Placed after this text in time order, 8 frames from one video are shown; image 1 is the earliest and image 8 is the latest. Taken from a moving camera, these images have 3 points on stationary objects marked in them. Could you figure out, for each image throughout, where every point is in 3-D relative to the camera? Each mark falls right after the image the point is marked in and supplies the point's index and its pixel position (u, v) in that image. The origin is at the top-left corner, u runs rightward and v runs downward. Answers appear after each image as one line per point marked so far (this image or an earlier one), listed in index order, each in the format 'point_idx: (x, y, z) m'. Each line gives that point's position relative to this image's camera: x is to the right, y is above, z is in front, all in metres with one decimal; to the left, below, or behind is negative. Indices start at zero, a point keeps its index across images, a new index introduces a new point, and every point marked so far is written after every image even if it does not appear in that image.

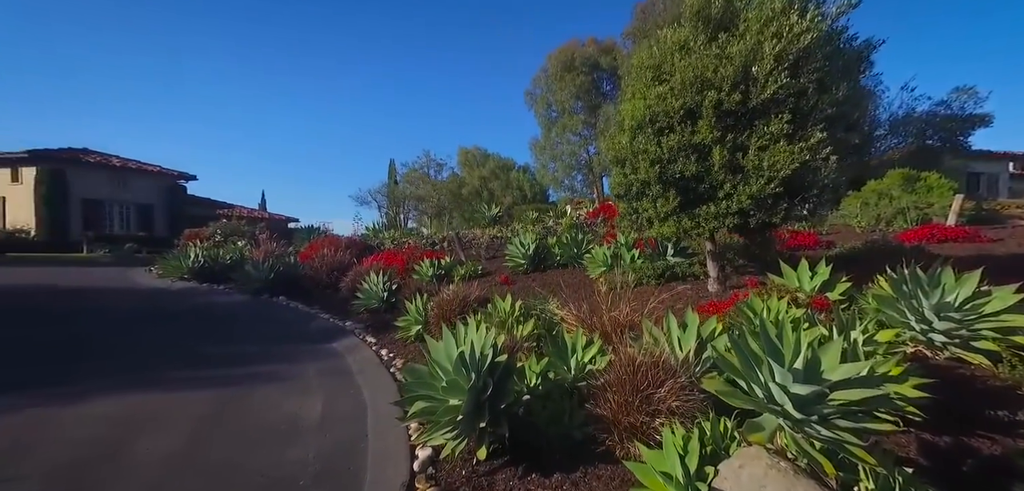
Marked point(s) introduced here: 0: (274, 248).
0: (-5.8, -0.3, +12.2) m
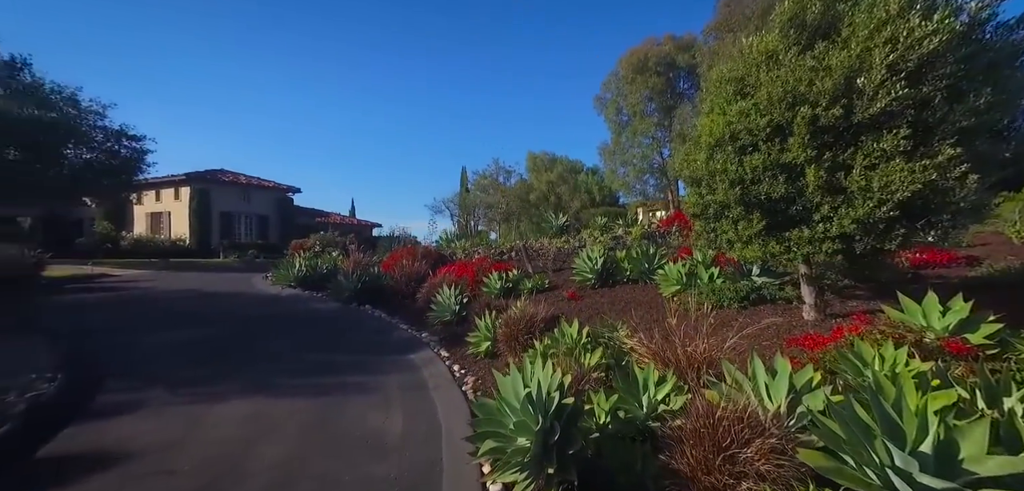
0: (-3.8, -0.4, +12.7) m
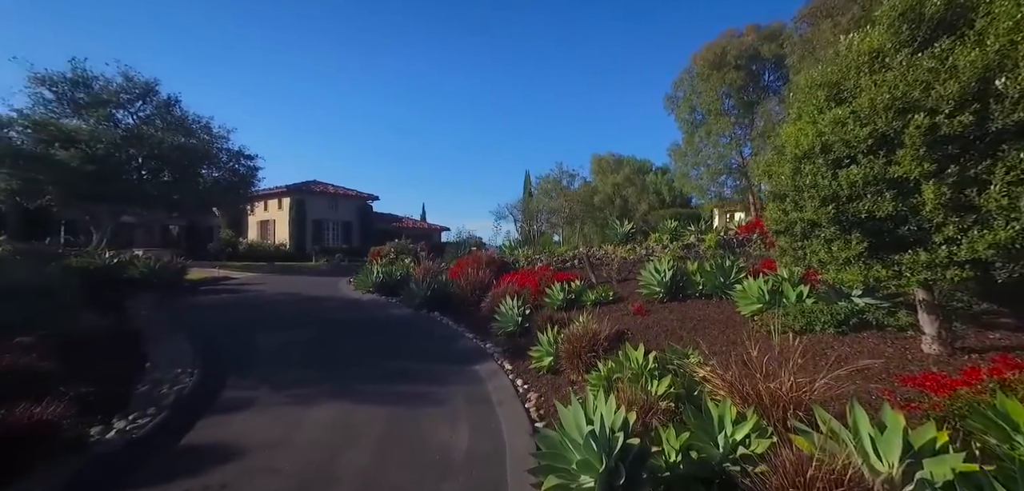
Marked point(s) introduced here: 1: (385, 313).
0: (-2.0, -0.5, +12.7) m
1: (-2.8, -1.4, +11.4) m
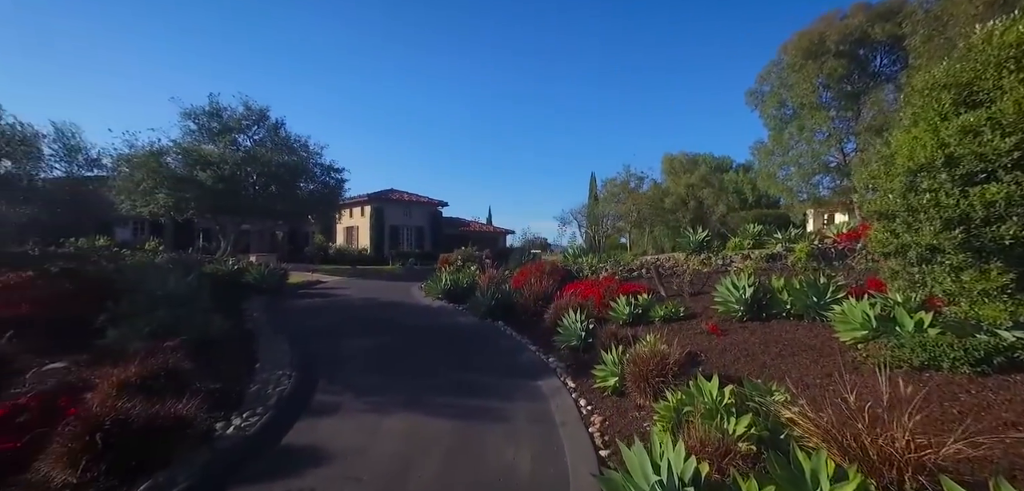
0: (-0.4, -0.7, +12.5) m
1: (-1.4, -1.5, +11.2) m
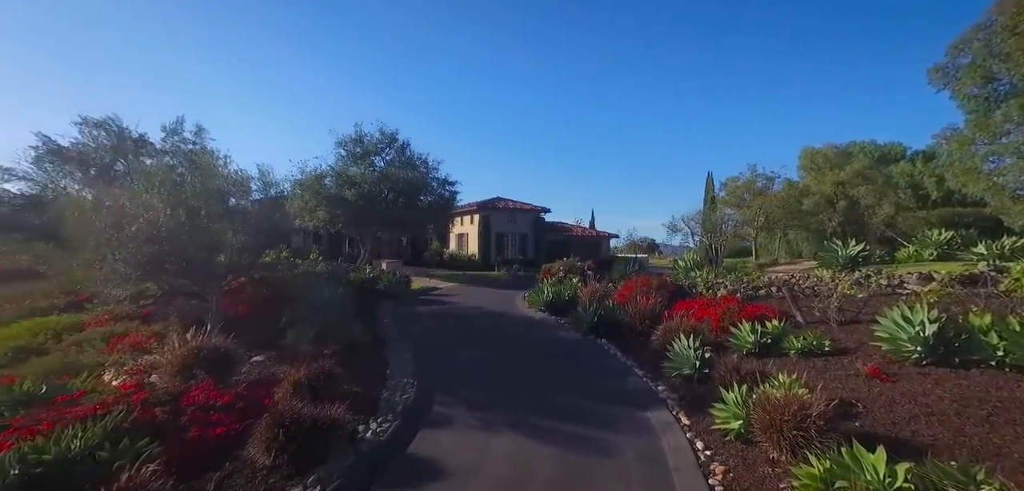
0: (+2.0, -0.9, +11.7) m
1: (+0.8, -1.8, +10.6) m
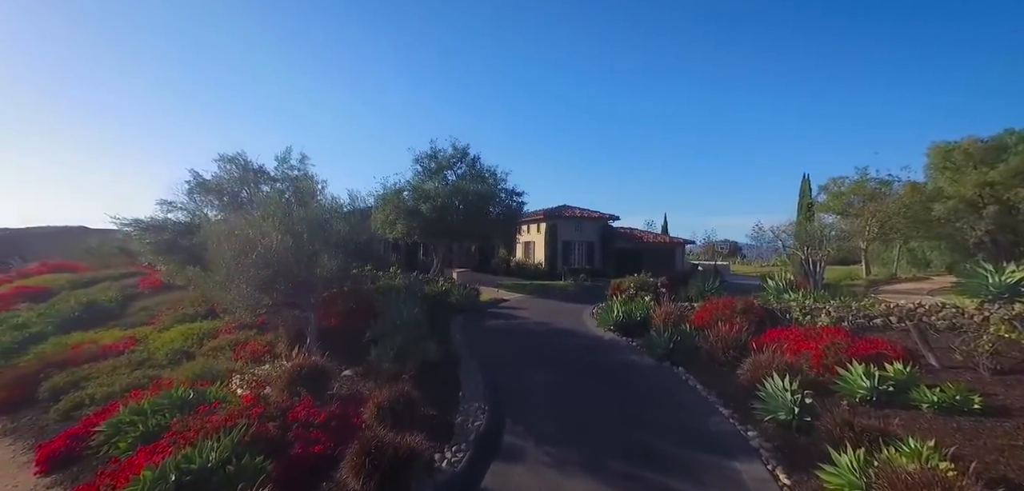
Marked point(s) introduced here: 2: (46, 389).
0: (+3.4, -1.2, +10.9) m
1: (+2.1, -2.1, +10.0) m
2: (-11.5, -3.5, +13.0) m
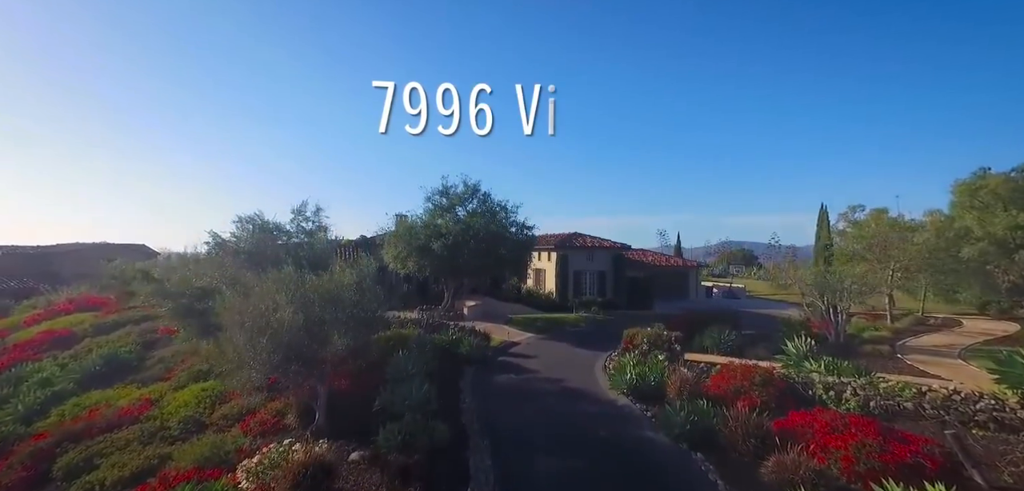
0: (+3.6, -2.4, +10.4) m
1: (+2.3, -3.3, +9.5) m
2: (-11.1, -5.4, +12.8) m
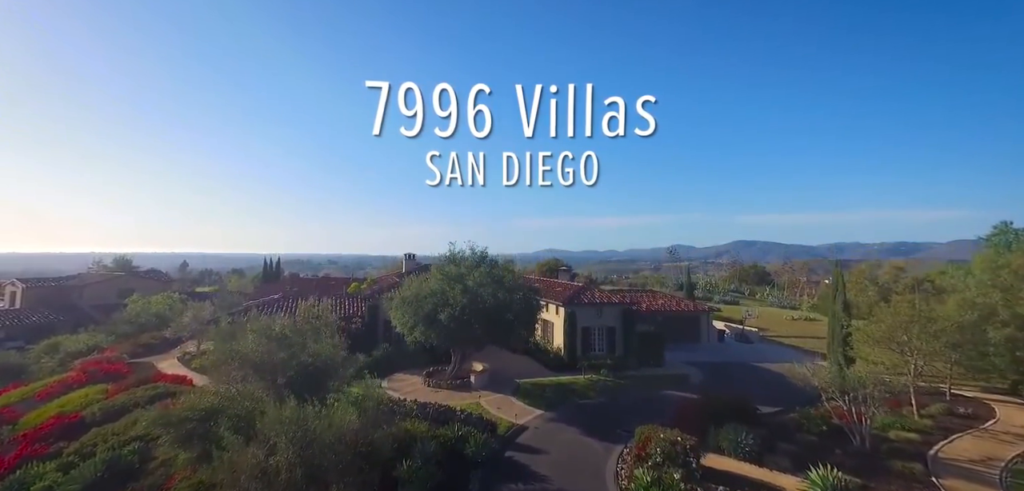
0: (+3.7, -4.6, +9.6) m
1: (+2.4, -5.6, +8.7) m
2: (-10.8, -8.9, +12.0) m
